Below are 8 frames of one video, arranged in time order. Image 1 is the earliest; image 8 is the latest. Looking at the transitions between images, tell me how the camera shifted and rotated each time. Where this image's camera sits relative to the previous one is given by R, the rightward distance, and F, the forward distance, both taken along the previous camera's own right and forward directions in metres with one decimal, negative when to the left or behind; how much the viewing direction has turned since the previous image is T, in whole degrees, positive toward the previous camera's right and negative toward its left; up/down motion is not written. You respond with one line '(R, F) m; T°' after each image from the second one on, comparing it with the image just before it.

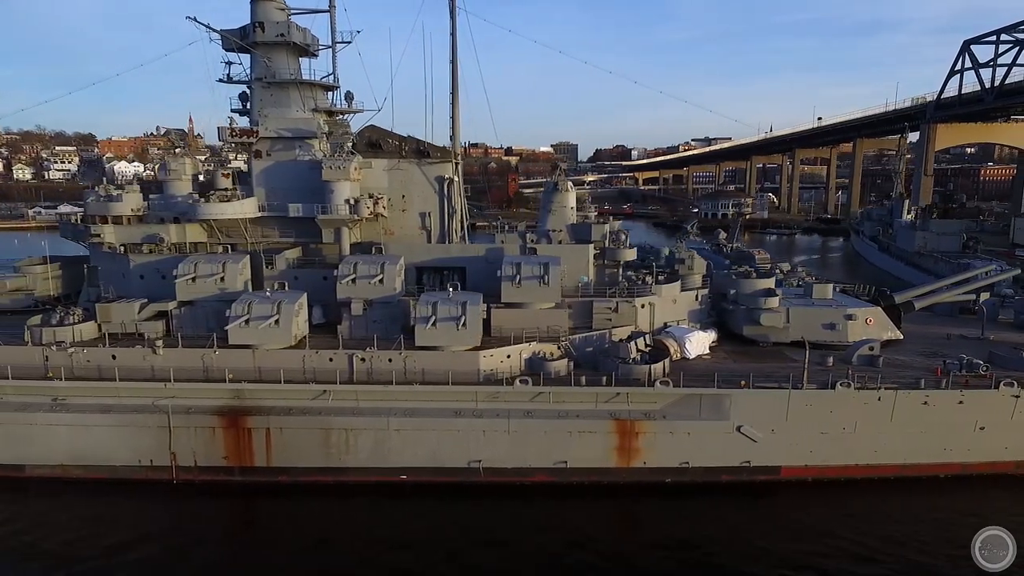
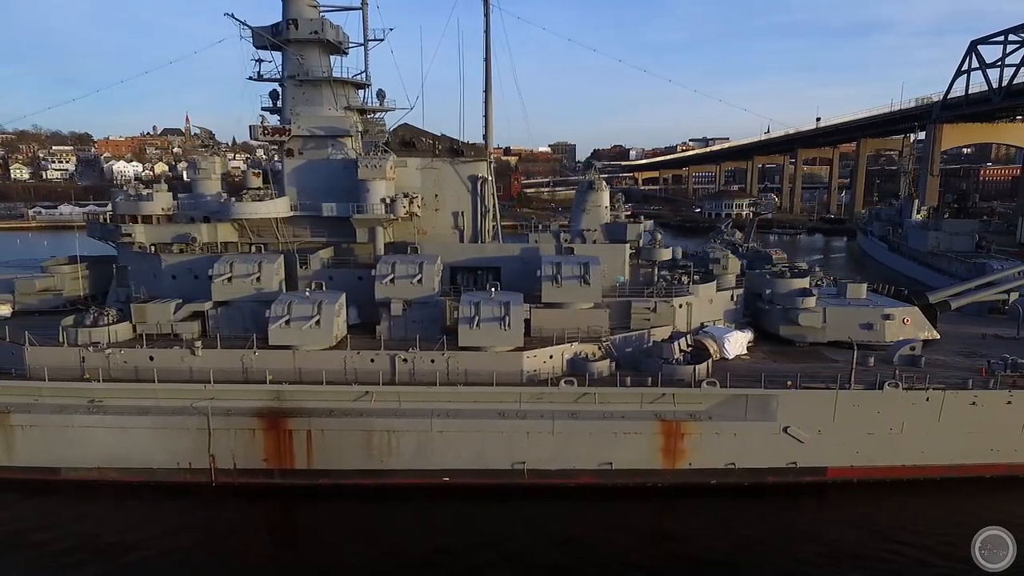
(-0.9, +0.1) m; 0°
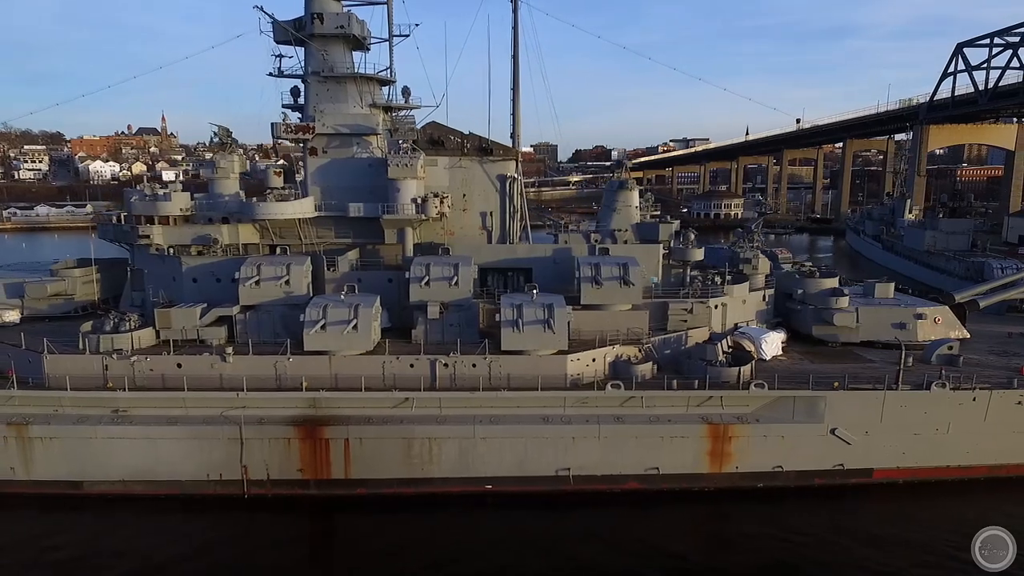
(-1.1, +0.3) m; +2°
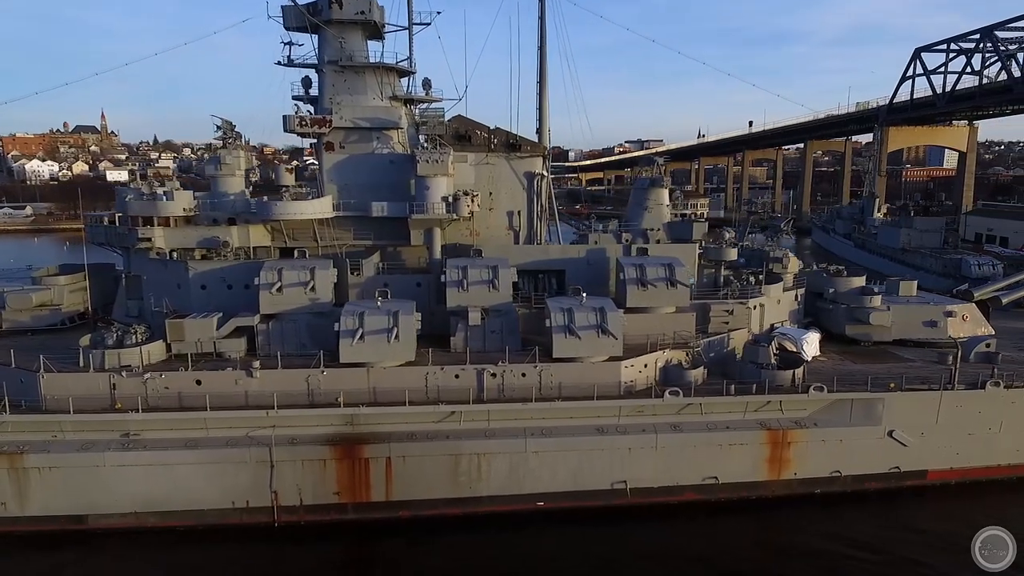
(-1.6, +0.7) m; +4°
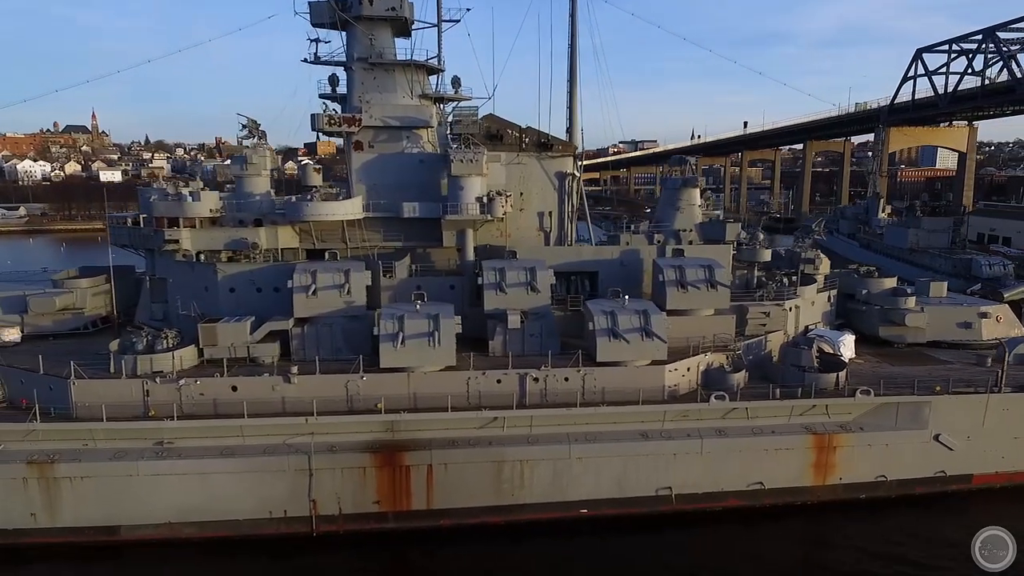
(-0.8, +0.2) m; +1°
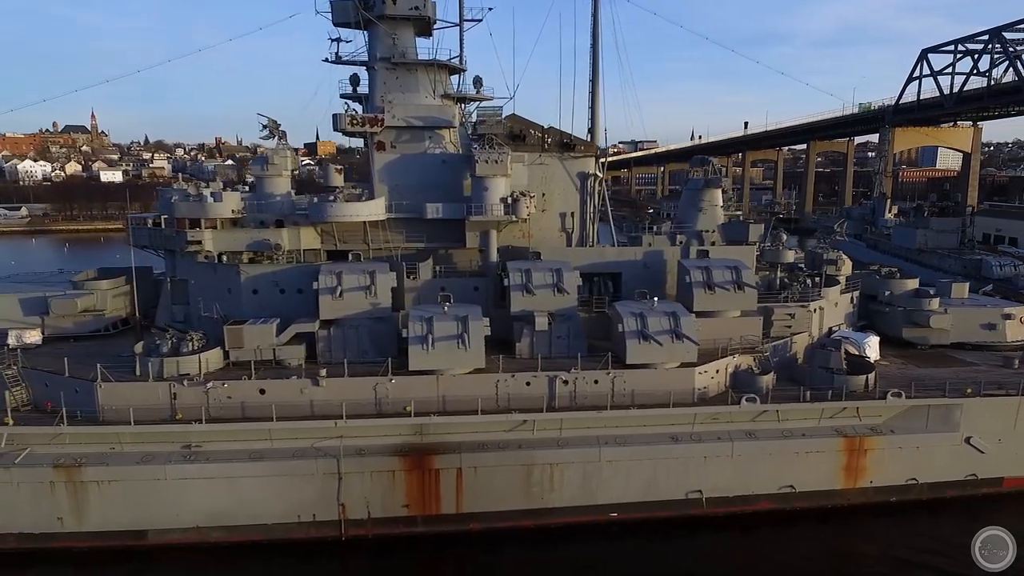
(-0.5, +0.1) m; 0°
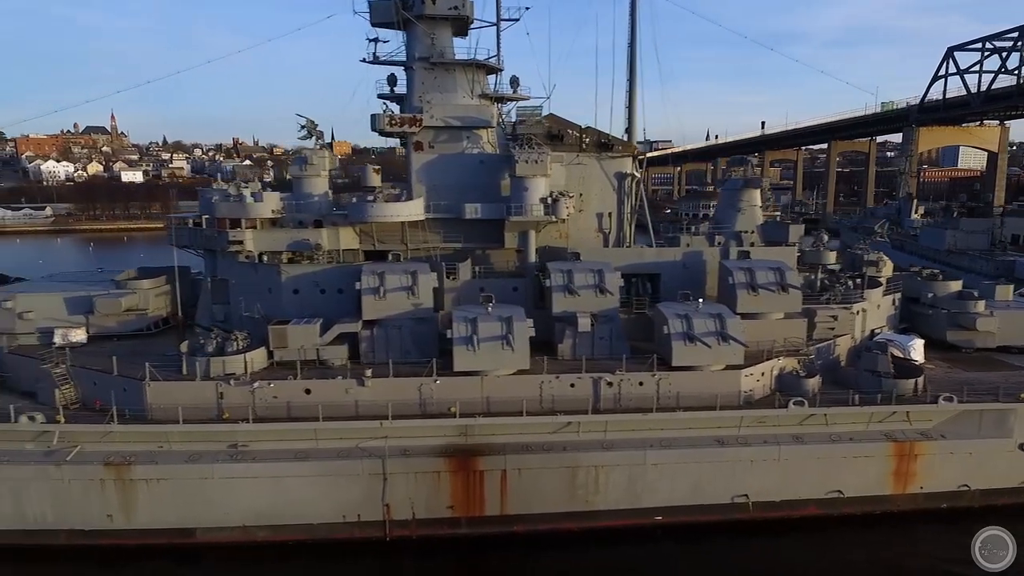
(-0.5, +0.1) m; -1°
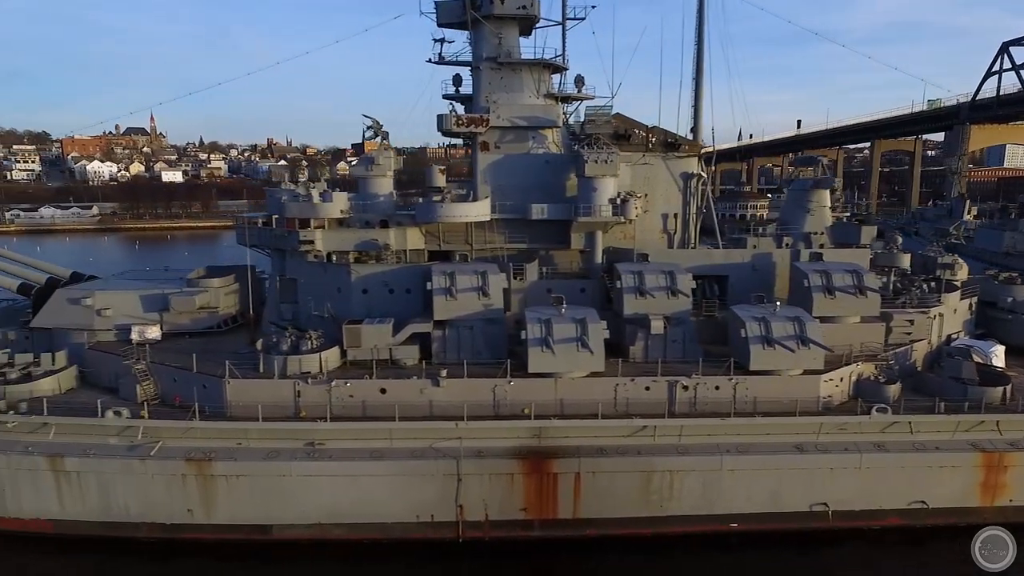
(-0.8, +0.1) m; -2°
